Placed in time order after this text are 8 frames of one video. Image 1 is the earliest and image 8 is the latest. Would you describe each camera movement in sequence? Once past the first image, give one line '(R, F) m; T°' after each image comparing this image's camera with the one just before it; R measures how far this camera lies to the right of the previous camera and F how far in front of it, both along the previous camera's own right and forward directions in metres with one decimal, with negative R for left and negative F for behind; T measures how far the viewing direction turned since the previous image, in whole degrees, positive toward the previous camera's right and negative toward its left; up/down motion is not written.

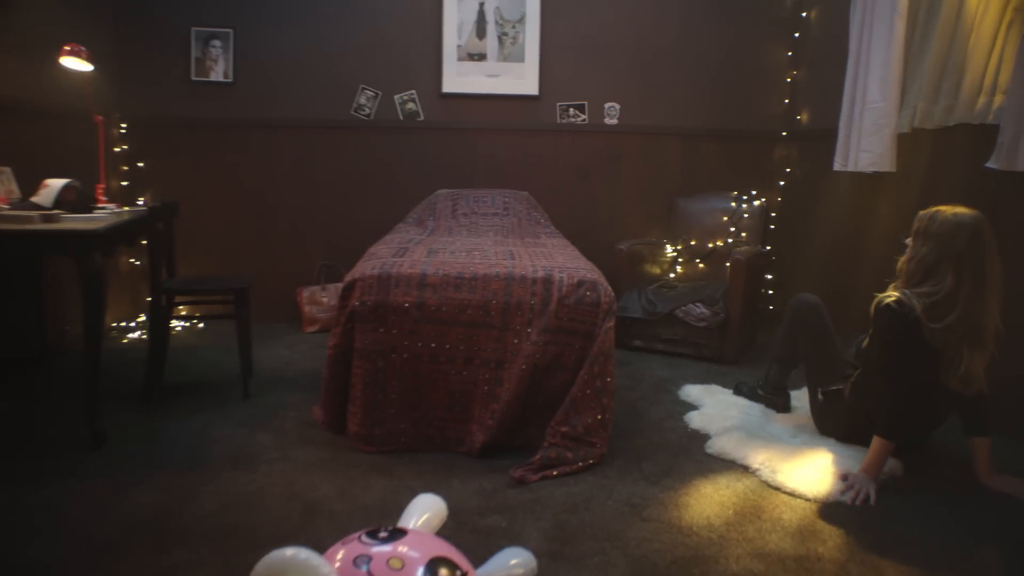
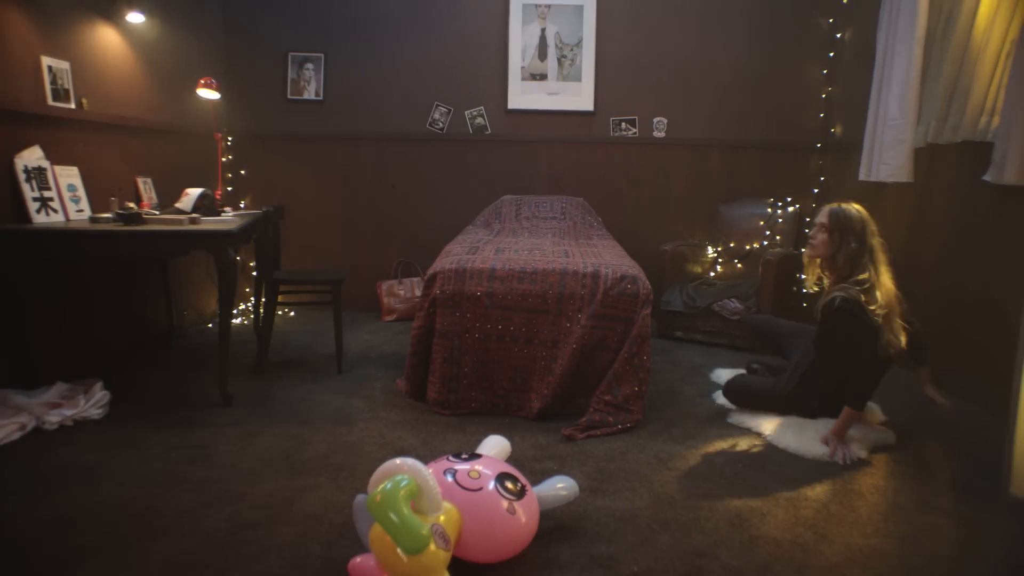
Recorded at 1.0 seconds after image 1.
(0.0, -0.5) m; -4°
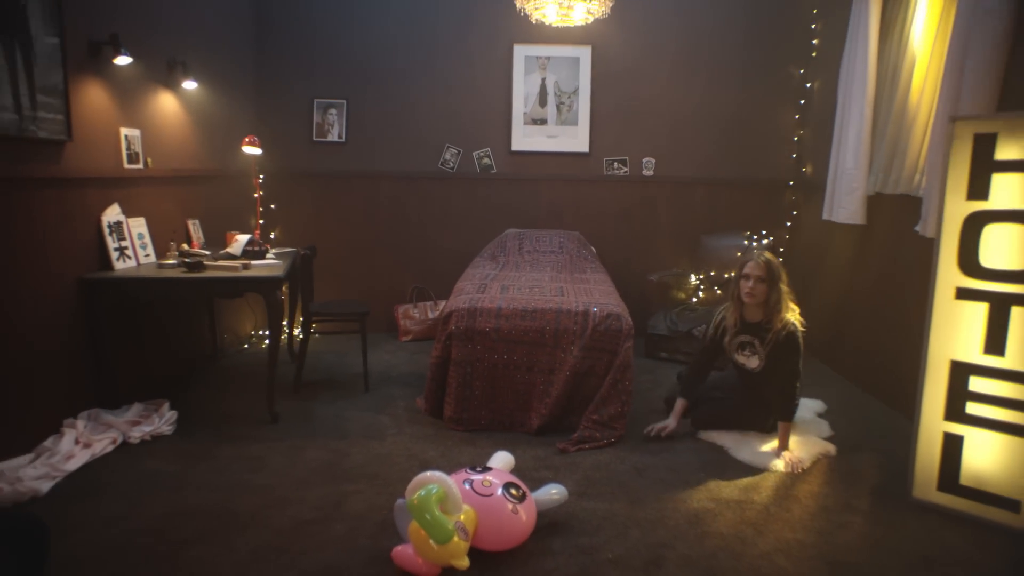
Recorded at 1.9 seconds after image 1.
(0.0, -0.5) m; 0°
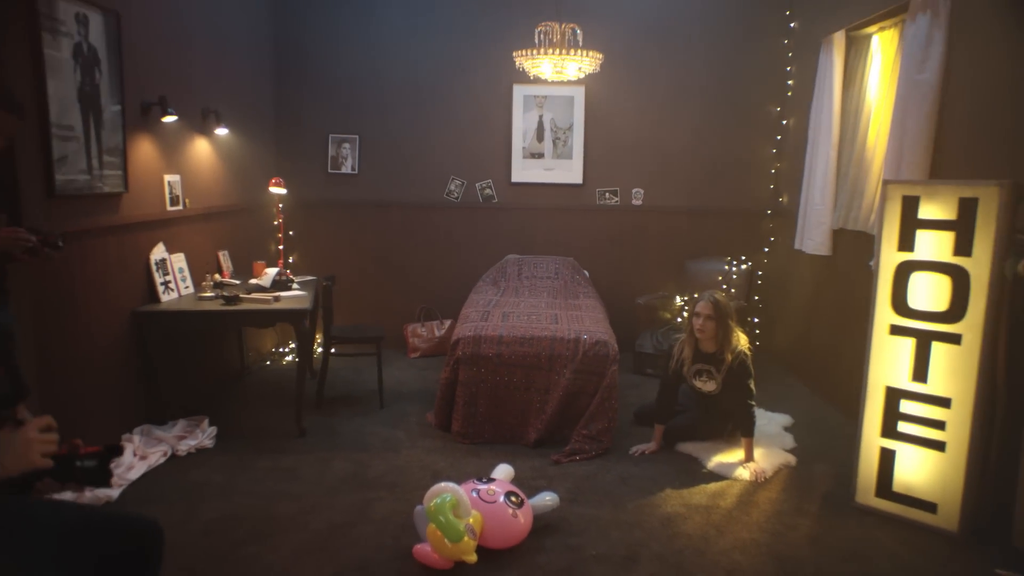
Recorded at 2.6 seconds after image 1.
(0.0, -0.4) m; 0°
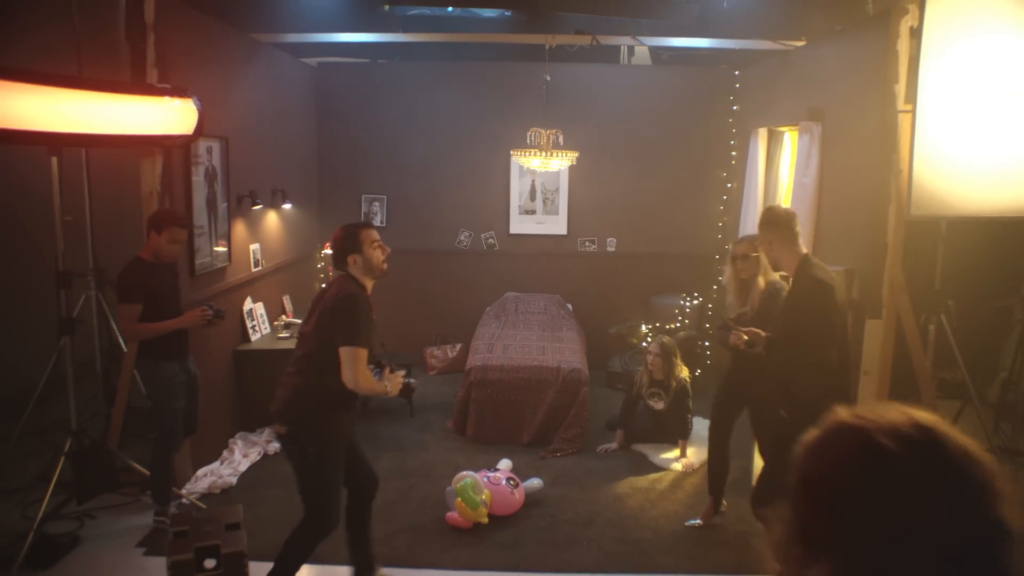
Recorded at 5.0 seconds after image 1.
(0.0, -1.3) m; 0°
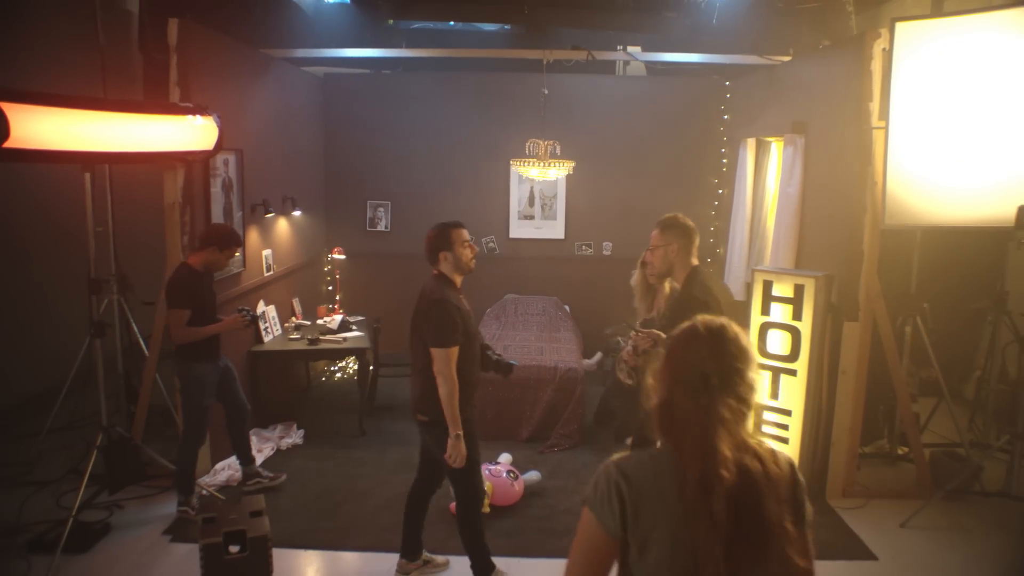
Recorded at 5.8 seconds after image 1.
(0.0, -0.3) m; 0°
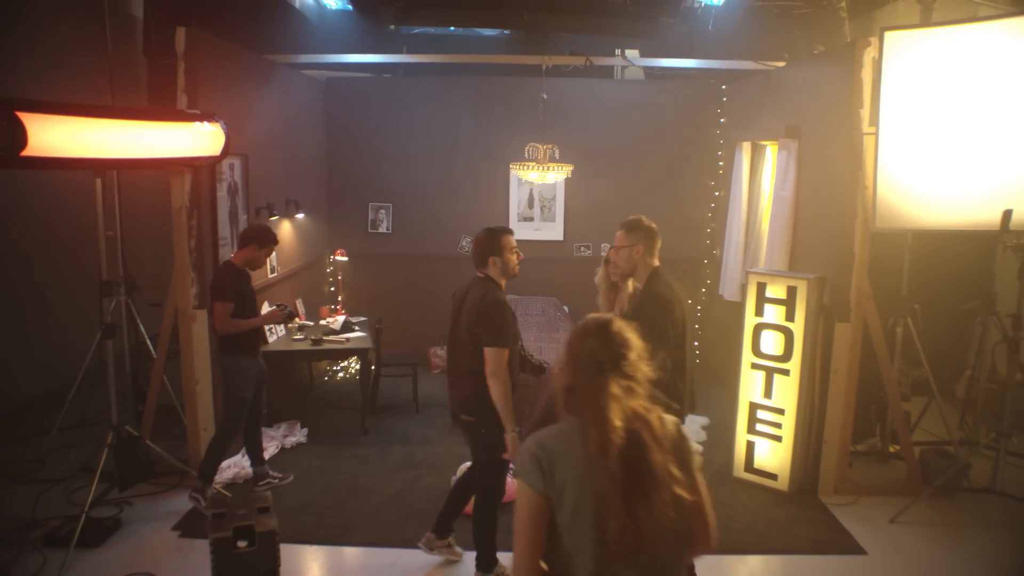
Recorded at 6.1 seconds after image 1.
(0.0, -0.1) m; 0°
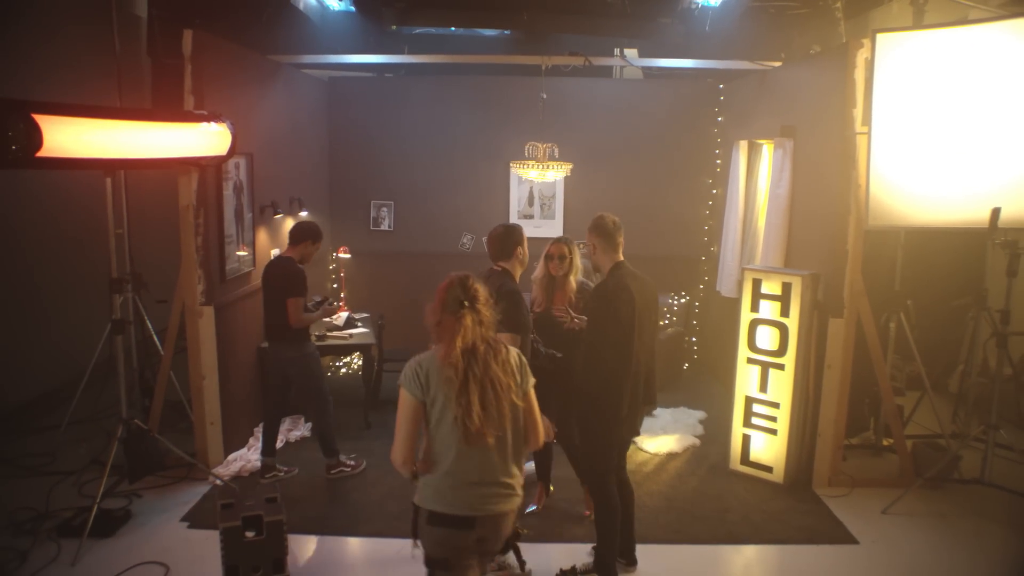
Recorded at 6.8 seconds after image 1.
(0.0, -0.1) m; 0°
